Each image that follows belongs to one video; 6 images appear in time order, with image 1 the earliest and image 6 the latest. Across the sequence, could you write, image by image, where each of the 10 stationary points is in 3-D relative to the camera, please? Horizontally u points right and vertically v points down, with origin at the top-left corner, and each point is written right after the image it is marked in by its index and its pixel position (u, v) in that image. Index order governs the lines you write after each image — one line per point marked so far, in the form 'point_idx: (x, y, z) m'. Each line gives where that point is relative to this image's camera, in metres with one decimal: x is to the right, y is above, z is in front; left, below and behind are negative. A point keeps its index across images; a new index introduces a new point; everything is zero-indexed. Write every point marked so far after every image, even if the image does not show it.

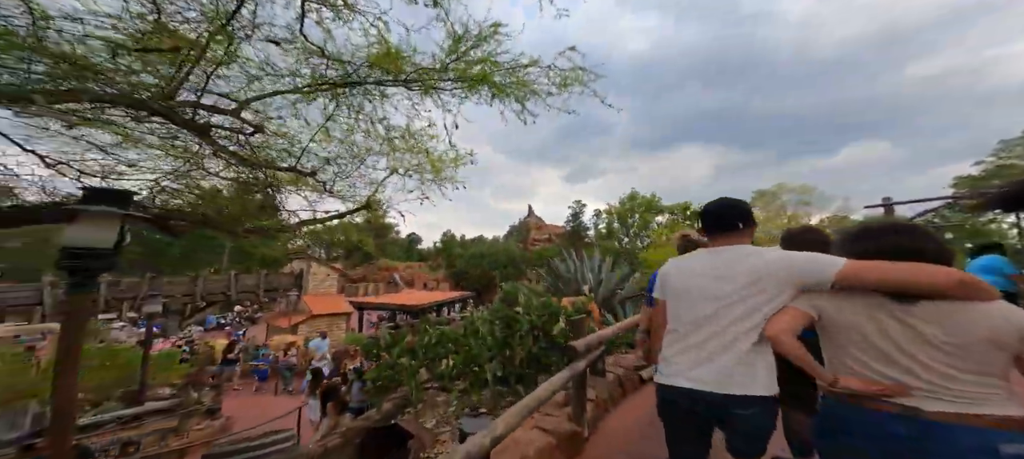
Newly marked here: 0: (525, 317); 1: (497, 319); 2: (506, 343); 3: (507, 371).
0: (+0.1, -0.7, +3.4) m
1: (-0.1, -0.7, +3.4) m
2: (-0.1, -0.9, +3.4) m
3: (0.0, -1.1, +3.4) m
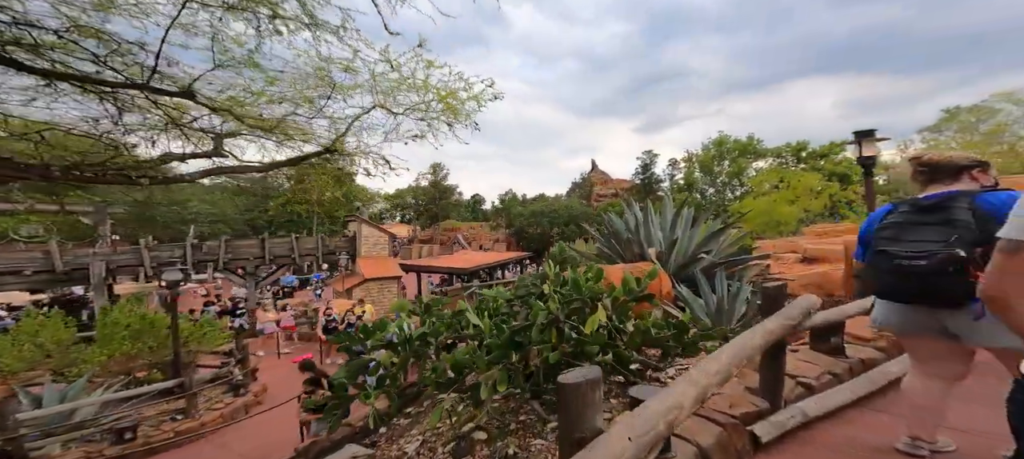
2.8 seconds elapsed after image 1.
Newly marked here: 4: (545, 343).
0: (+0.2, -0.4, +2.3) m
1: (0.0, -0.4, +2.4) m
2: (0.0, -0.6, +2.4) m
3: (0.0, -0.8, +2.4) m
4: (+0.2, -0.6, +2.4) m
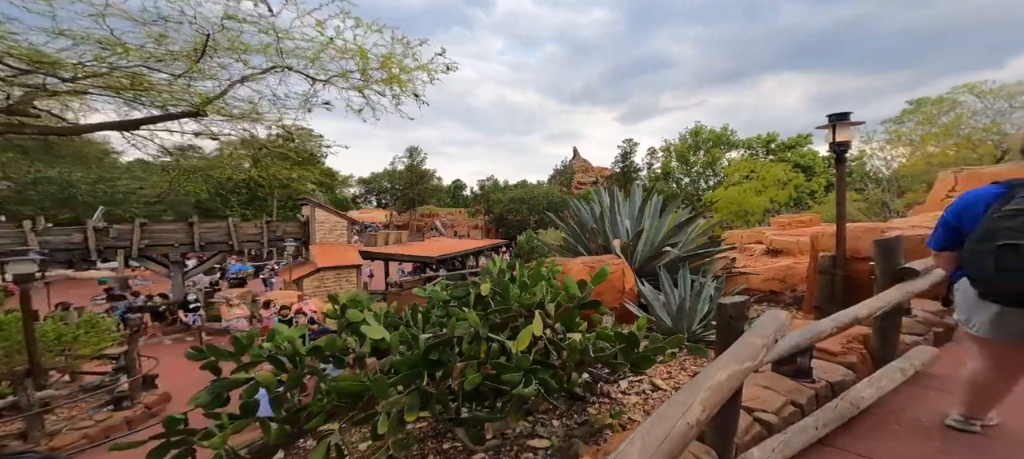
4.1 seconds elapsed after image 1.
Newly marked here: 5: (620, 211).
0: (-0.2, -0.4, +1.9) m
1: (-0.4, -0.4, +2.0) m
2: (-0.4, -0.6, +2.0) m
3: (-0.4, -0.8, +2.0) m
4: (-0.2, -0.6, +1.9) m
5: (+1.4, +0.2, +6.0) m
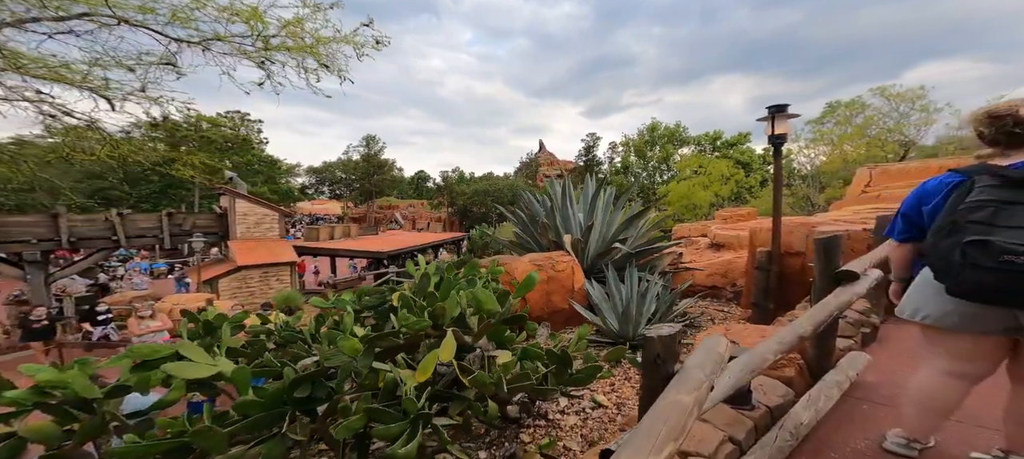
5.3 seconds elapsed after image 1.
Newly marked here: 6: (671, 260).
0: (-0.6, -0.4, +1.4) m
1: (-0.9, -0.4, +1.5) m
2: (-0.8, -0.6, +1.4) m
3: (-0.8, -0.8, +1.5) m
4: (-0.6, -0.6, +1.5) m
5: (+0.7, +0.3, +5.6) m
6: (+2.5, -0.4, +6.2) m
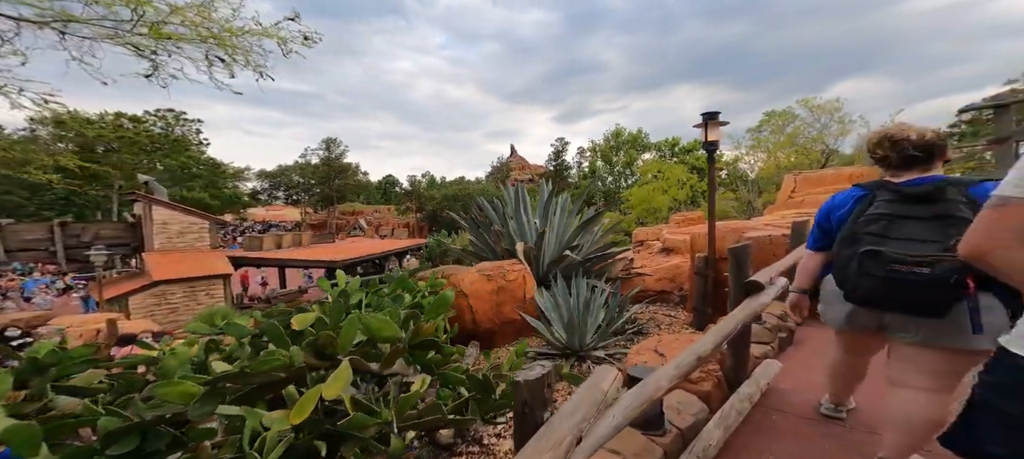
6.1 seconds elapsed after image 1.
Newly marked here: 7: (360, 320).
0: (-1.0, -0.4, +1.1) m
1: (-1.3, -0.5, +1.2) m
2: (-1.2, -0.6, +1.2) m
3: (-1.2, -0.9, +1.2) m
4: (-1.0, -0.7, +1.2) m
5: (0.0, +0.2, +5.5) m
6: (+1.8, -0.5, +6.1) m
7: (-0.8, -0.4, +2.1) m
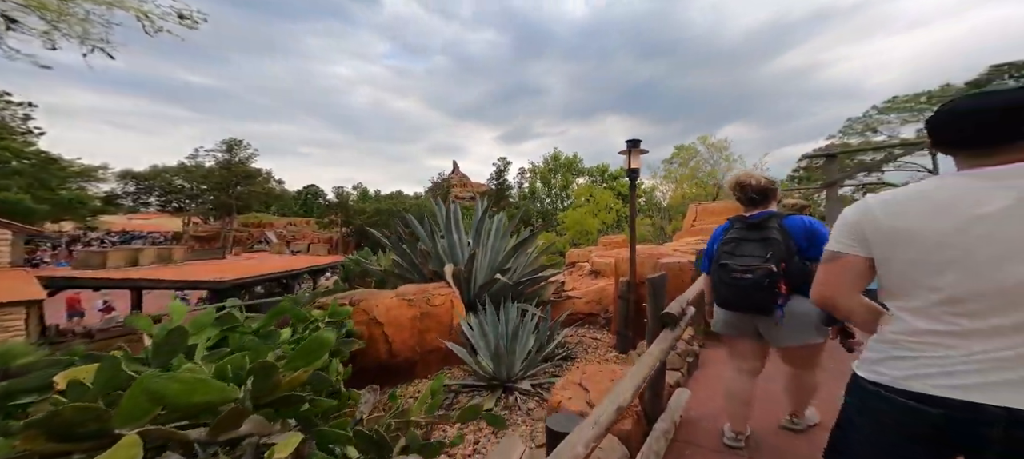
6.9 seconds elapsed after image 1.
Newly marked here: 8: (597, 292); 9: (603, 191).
0: (-1.5, -0.5, +0.3) m
1: (-1.7, -0.5, +0.3) m
2: (-1.6, -0.7, +0.3) m
3: (-1.6, -0.9, +0.3) m
4: (-1.5, -0.7, +0.3) m
5: (-1.0, -0.1, +4.7) m
6: (+0.6, -0.9, +5.6) m
7: (-1.3, -0.5, +1.3) m
8: (+1.4, -1.1, +6.4) m
9: (+4.5, +1.8, +18.8) m
